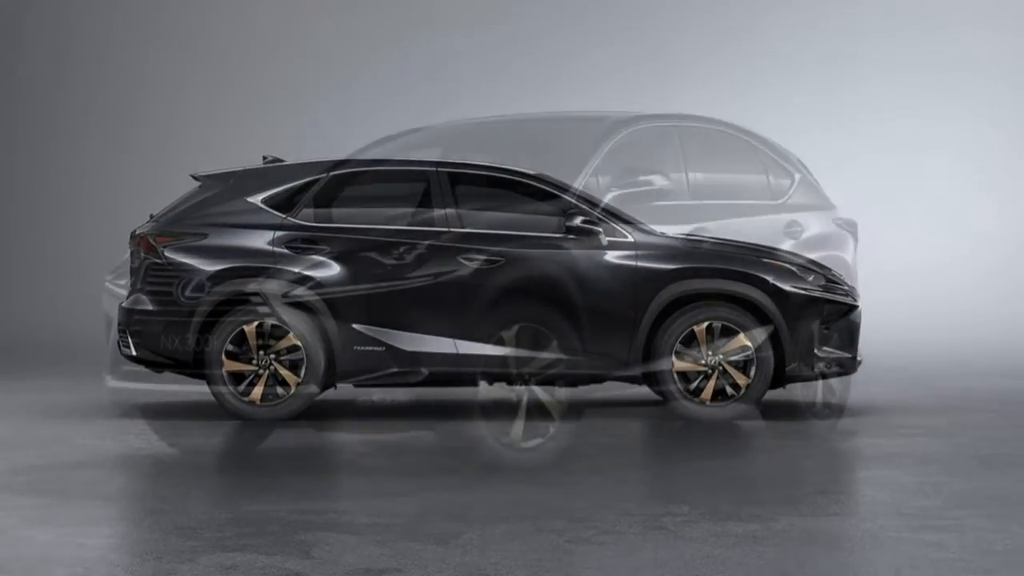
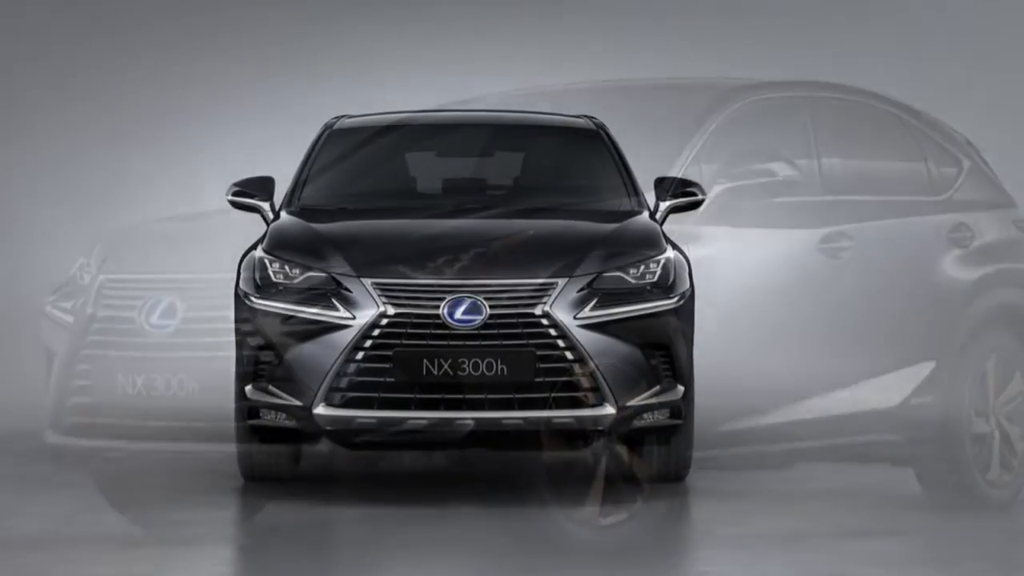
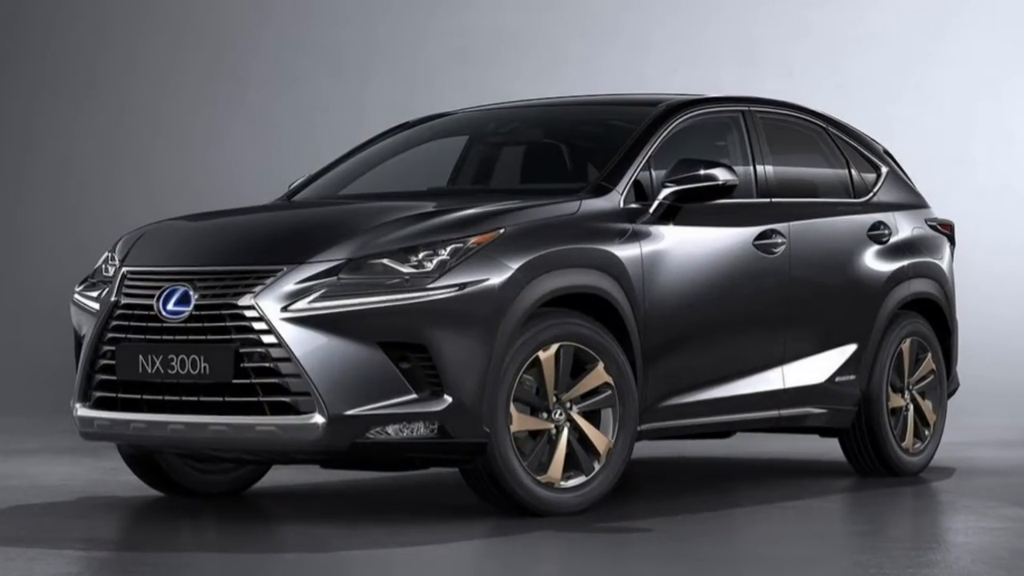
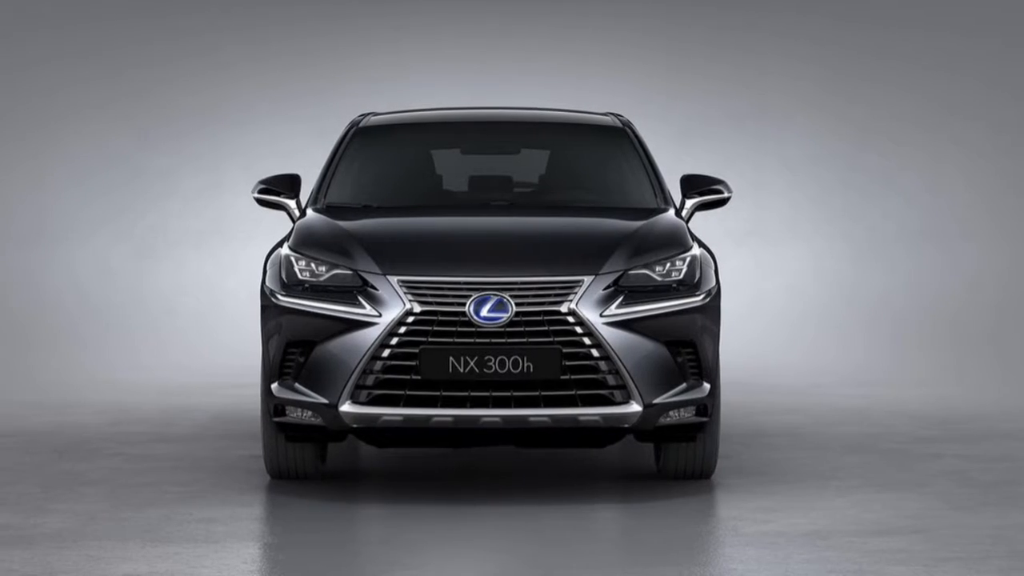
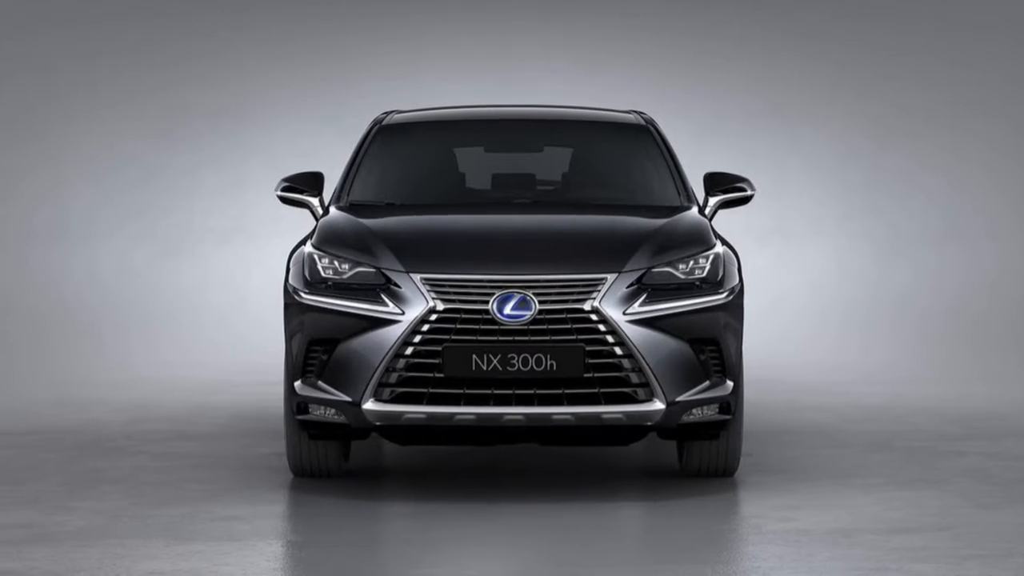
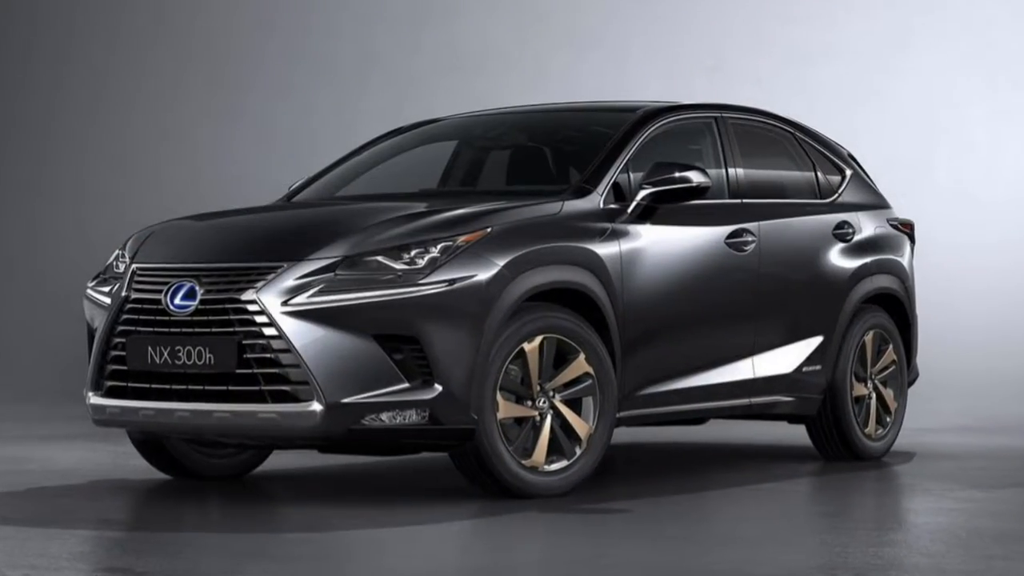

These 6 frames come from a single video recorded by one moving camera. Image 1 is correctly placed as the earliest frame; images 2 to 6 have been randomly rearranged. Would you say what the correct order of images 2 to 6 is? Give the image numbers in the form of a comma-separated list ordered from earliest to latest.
6, 3, 2, 4, 5
